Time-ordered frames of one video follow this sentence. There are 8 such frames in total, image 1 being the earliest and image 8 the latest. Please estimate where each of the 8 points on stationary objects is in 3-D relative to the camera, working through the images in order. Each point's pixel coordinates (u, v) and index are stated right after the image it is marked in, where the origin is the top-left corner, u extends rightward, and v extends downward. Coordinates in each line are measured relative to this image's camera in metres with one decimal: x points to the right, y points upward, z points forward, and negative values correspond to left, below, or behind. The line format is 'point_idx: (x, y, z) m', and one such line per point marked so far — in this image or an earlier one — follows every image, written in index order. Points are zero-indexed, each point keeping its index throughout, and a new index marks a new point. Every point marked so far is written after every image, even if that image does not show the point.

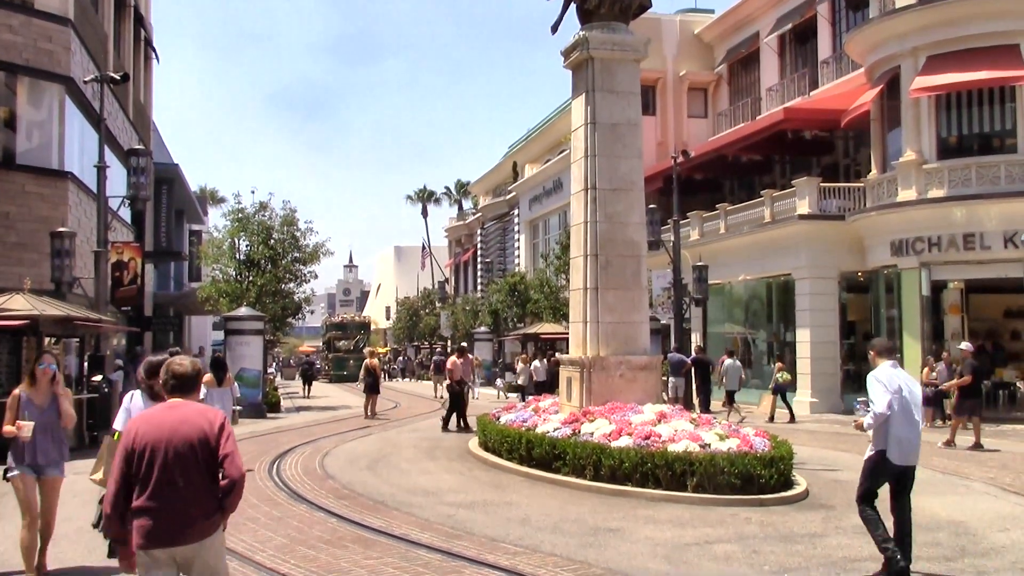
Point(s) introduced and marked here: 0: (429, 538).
0: (-1.0, -2.8, +11.1) m
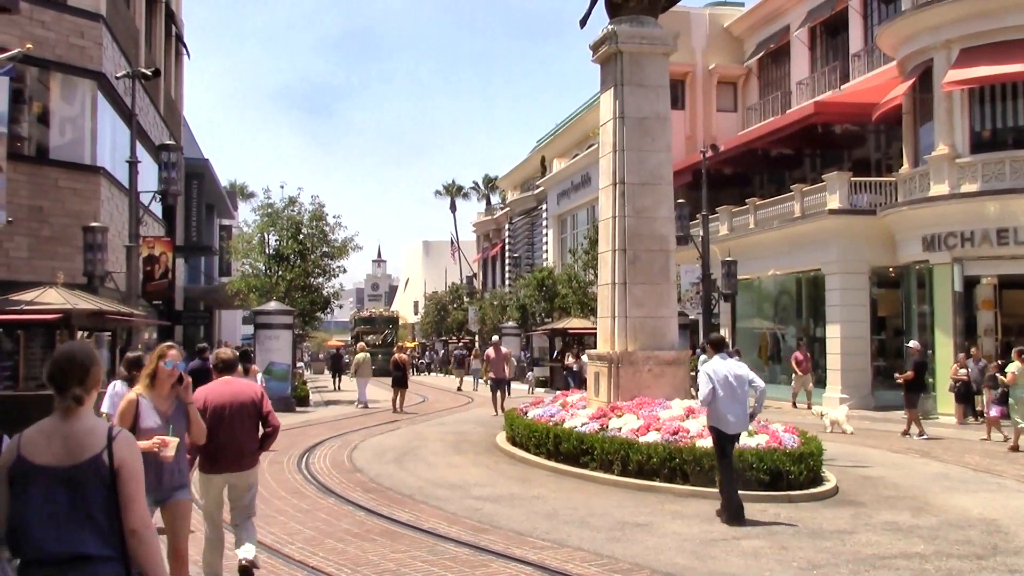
0: (-0.7, -2.8, +11.1) m
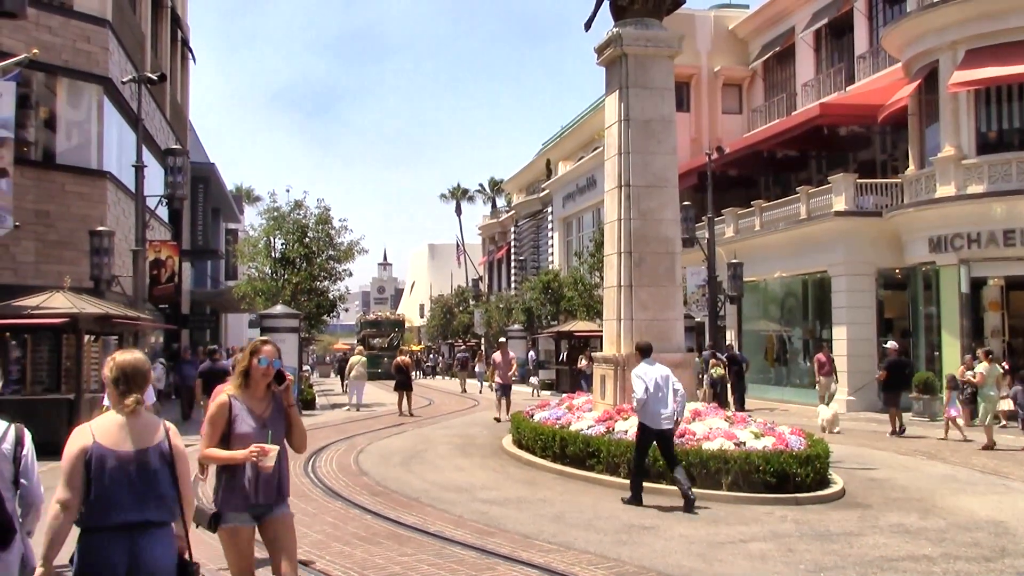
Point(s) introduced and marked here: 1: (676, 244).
0: (-0.6, -2.8, +11.1) m
1: (+2.8, +0.7, +16.3) m
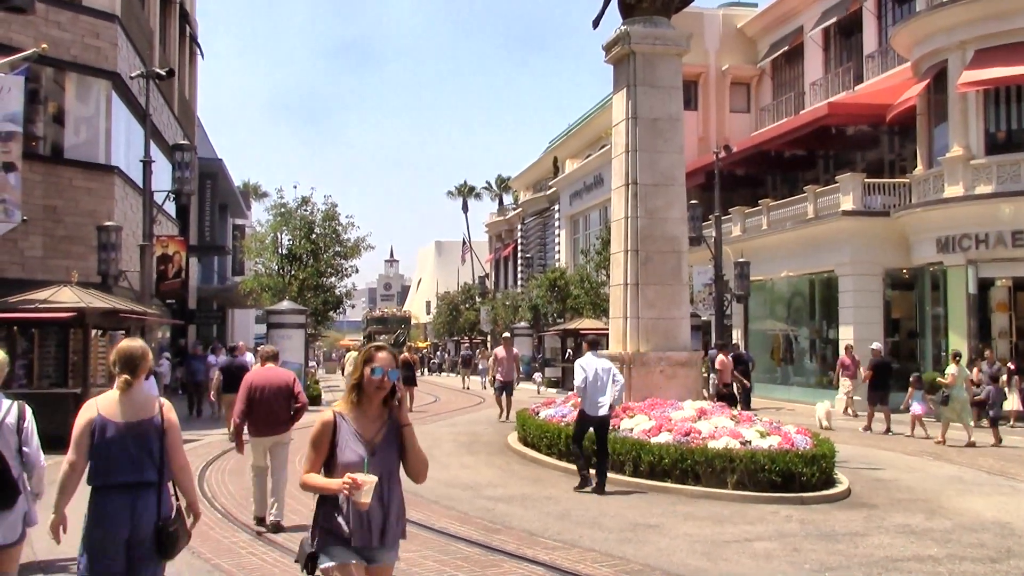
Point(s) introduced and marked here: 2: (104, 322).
0: (-0.5, -2.8, +11.1) m
1: (+2.9, +0.8, +16.3) m
2: (-7.5, -0.6, +17.8) m
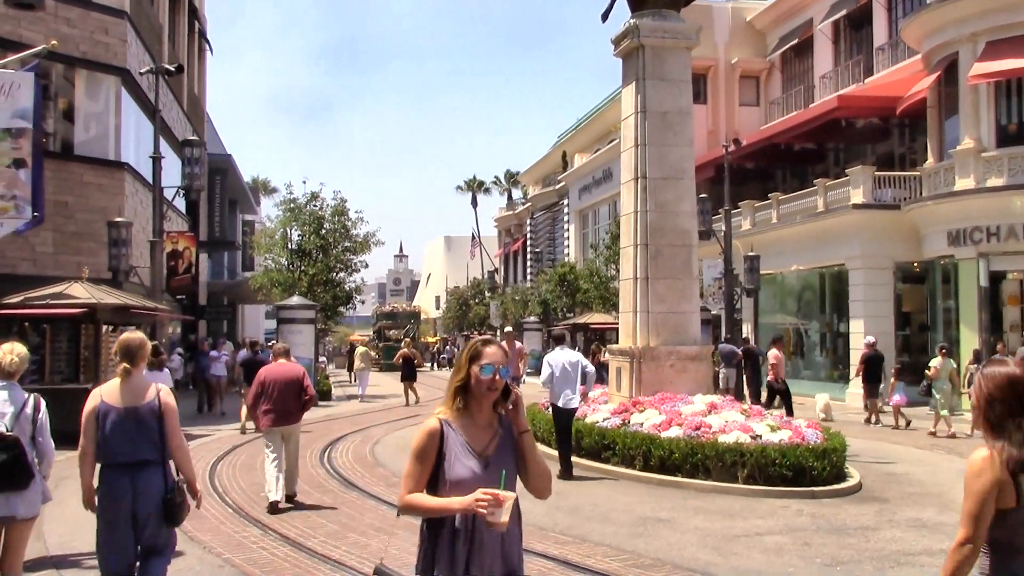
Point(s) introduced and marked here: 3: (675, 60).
0: (-0.4, -2.7, +11.1) m
1: (+3.0, +0.9, +16.3) m
2: (-7.3, -0.6, +17.9) m
3: (+2.8, +3.9, +16.4) m
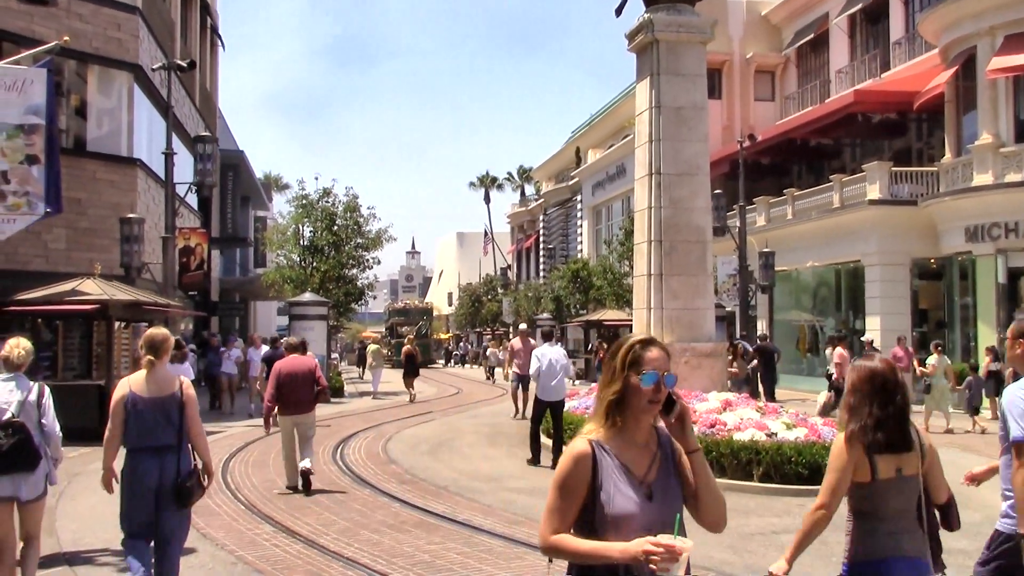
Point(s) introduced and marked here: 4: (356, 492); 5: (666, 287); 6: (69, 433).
0: (-0.2, -2.7, +11.0) m
1: (+3.3, +0.9, +16.1) m
2: (-7.1, -0.5, +17.8) m
3: (+3.0, +3.9, +16.2) m
4: (-2.1, -2.8, +13.4) m
5: (+2.6, 0.0, +16.1) m
6: (-8.1, -2.7, +17.7) m
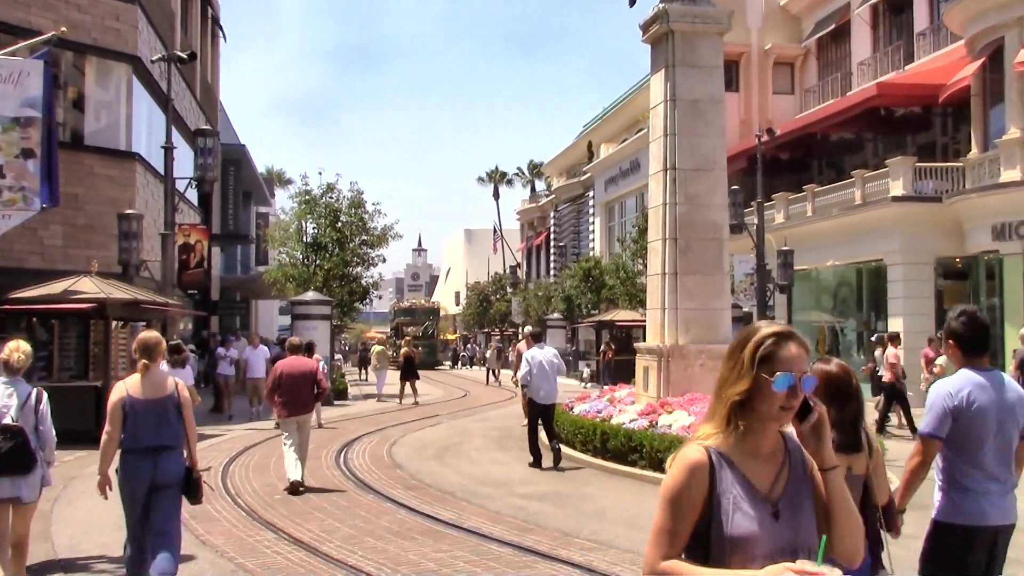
0: (-0.1, -2.6, +10.4) m
1: (+3.4, +0.9, +15.5) m
2: (-6.9, -0.5, +17.3) m
3: (+3.2, +3.9, +15.6) m
4: (-2.0, -2.7, +12.8) m
5: (+2.7, 0.0, +15.5) m
6: (-7.9, -2.6, +17.2) m
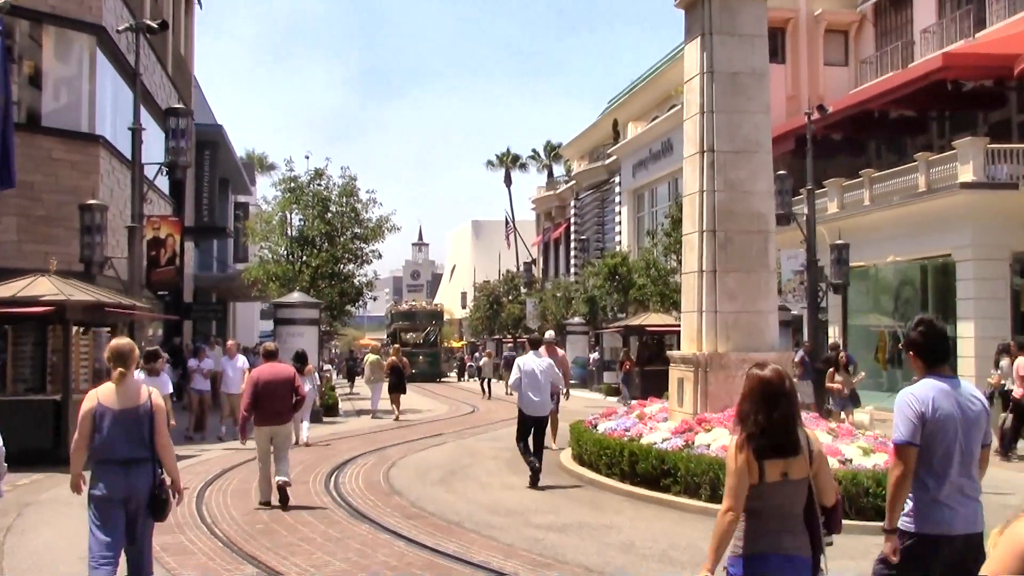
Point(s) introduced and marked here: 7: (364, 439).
0: (+0.1, -2.6, +8.3) m
1: (+3.6, +0.9, +13.3) m
2: (-6.7, -0.5, +15.2) m
3: (+3.4, +3.9, +13.4) m
4: (-1.8, -2.7, +10.6) m
5: (+2.9, 0.0, +13.3) m
6: (-7.7, -2.6, +15.1) m
7: (-2.8, -2.8, +18.2) m
